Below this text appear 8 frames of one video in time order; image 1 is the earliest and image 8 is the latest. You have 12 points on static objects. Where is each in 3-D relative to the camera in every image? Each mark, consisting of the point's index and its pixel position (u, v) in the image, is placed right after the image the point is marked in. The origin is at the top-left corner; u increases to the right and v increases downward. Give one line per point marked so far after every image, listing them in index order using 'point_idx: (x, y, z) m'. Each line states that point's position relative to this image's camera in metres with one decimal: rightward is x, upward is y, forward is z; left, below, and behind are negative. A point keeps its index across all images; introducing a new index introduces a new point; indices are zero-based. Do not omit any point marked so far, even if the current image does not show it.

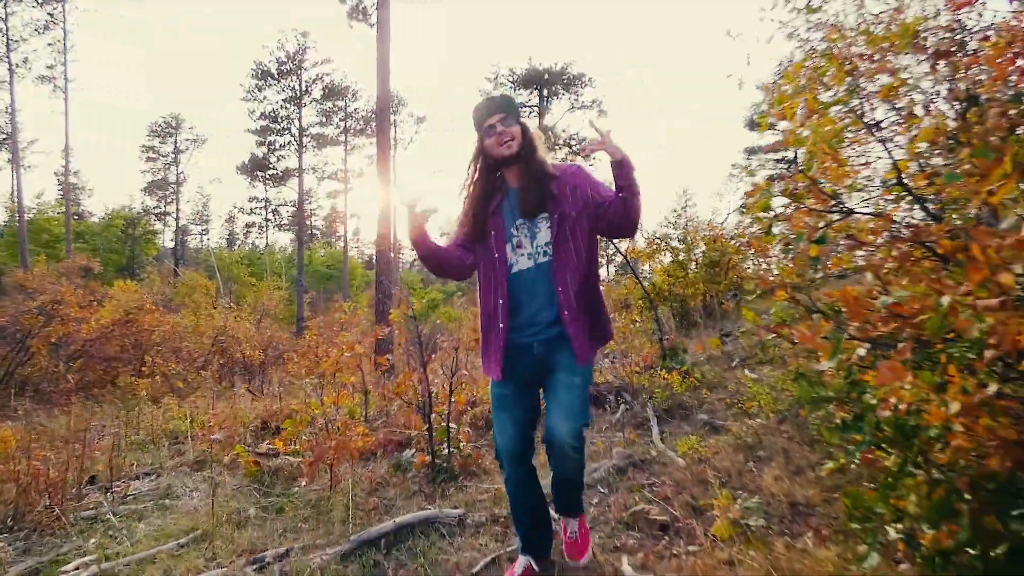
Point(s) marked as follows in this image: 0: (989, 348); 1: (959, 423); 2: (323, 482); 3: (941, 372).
0: (+1.2, -0.2, +1.6) m
1: (+1.2, -0.3, +1.6) m
2: (-1.2, -1.2, +3.9) m
3: (+1.2, -0.2, +1.7) m
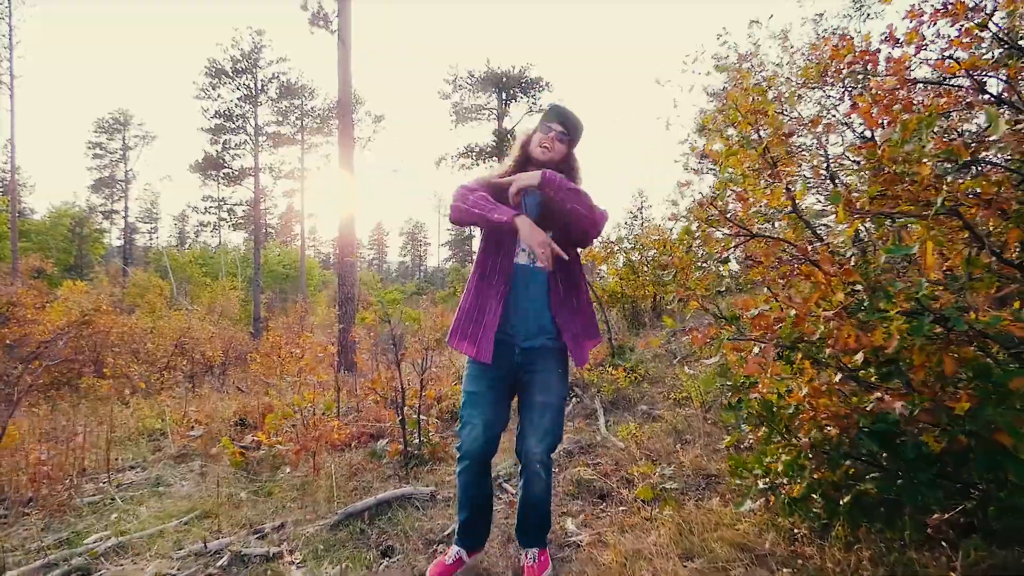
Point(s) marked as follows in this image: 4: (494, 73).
0: (+1.1, -0.2, +2.2) m
1: (+1.0, -0.4, +2.2) m
2: (-1.4, -1.2, +4.3) m
3: (+1.1, -0.3, +2.3) m
4: (-0.5, +6.1, +17.5) m
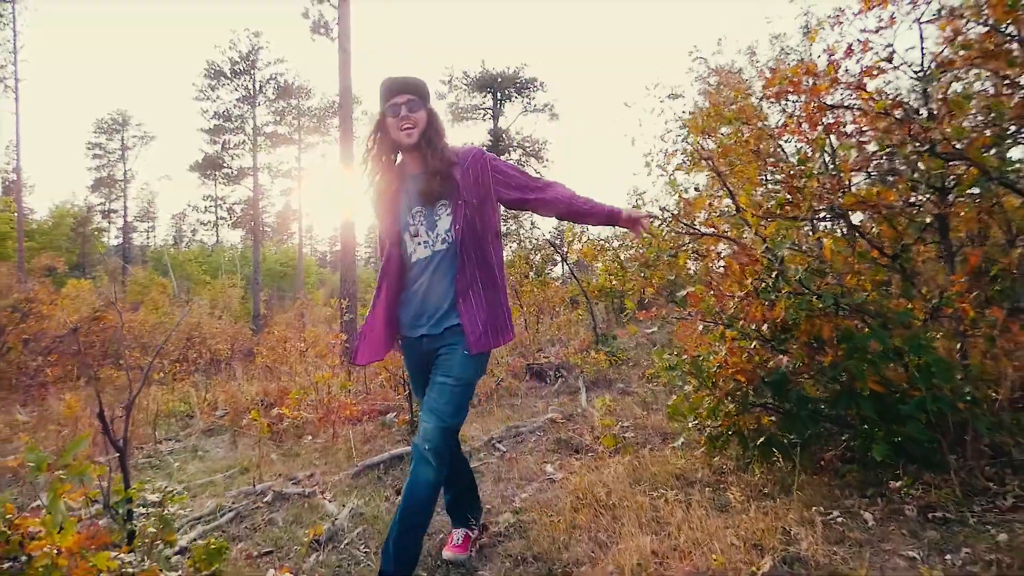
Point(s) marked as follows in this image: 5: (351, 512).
0: (+1.0, -0.1, +2.9) m
1: (+1.0, -0.3, +2.9) m
2: (-1.5, -1.2, +5.0) m
3: (+1.0, -0.2, +3.0) m
4: (-0.7, +6.2, +18.2) m
5: (-0.8, -1.1, +3.1) m
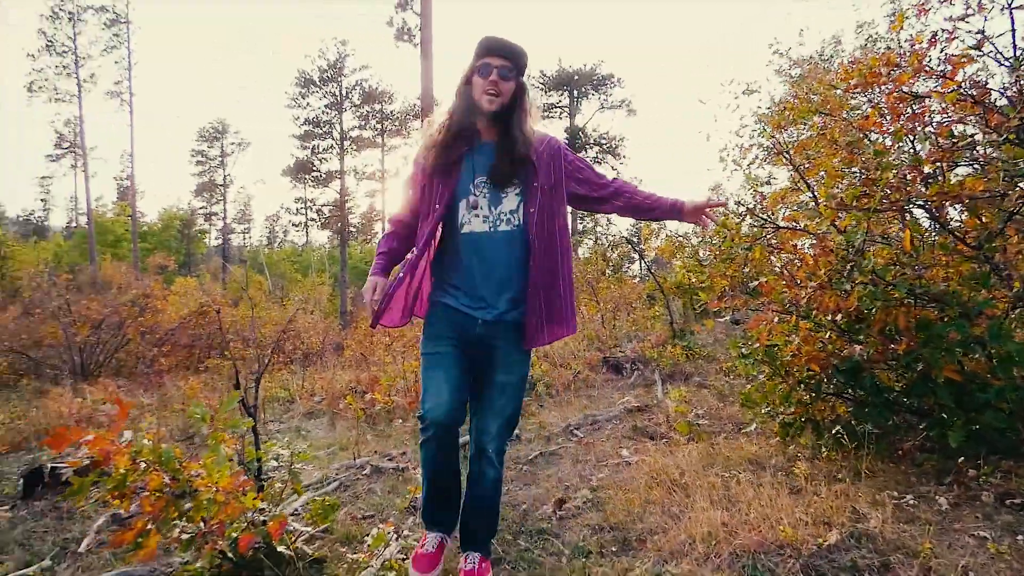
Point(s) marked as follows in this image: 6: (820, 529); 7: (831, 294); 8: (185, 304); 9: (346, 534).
0: (+1.4, -0.1, +3.0) m
1: (+1.4, -0.3, +3.0) m
2: (-0.8, -1.1, +5.3) m
3: (+1.4, -0.2, +3.1) m
4: (+1.6, +6.3, +18.3) m
5: (-0.4, -1.1, +3.4) m
6: (+1.1, -0.8, +2.2) m
7: (+1.4, 0.0, +2.8) m
8: (-5.8, -0.2, +11.1) m
9: (-0.7, -1.0, +2.6) m
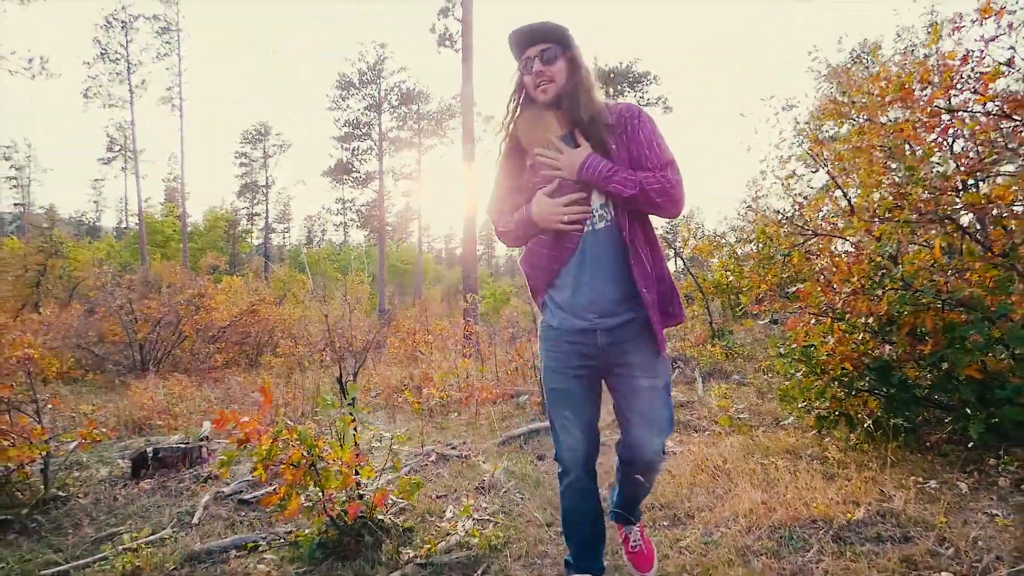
0: (+1.7, -0.1, +3.2) m
1: (+1.7, -0.3, +3.3) m
2: (-0.4, -1.1, +5.7) m
3: (+1.7, -0.2, +3.4) m
4: (+2.7, +6.4, +18.6) m
5: (0.0, -1.1, +3.8) m
6: (+1.3, -0.9, +2.5) m
7: (+1.7, -0.1, +3.1) m
8: (-5.1, -0.2, +11.8) m
9: (-0.4, -1.1, +3.0) m
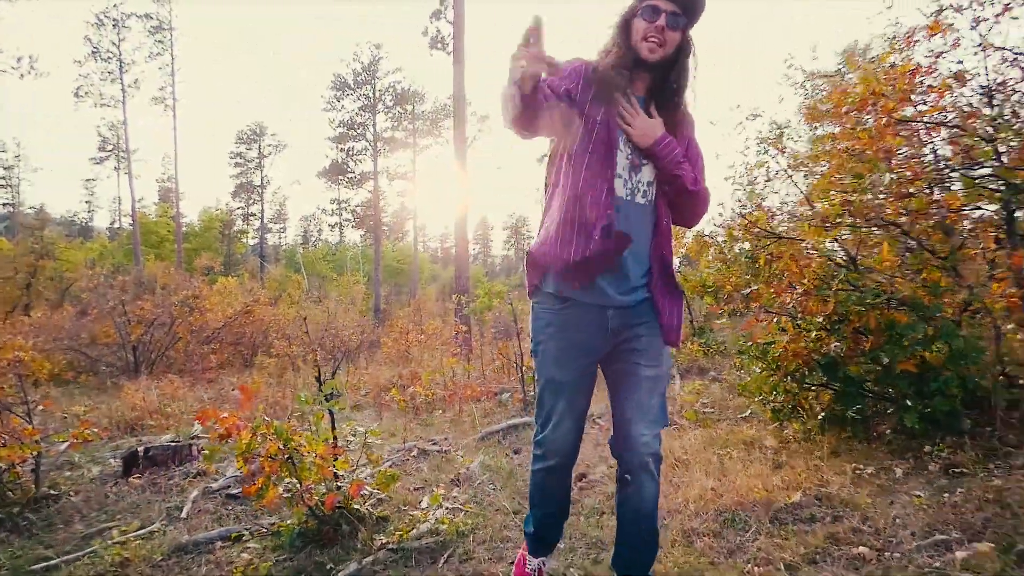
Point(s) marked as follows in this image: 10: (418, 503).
0: (+1.6, -0.1, +3.4) m
1: (+1.5, -0.3, +3.5) m
2: (-0.6, -1.2, +5.9) m
3: (+1.5, -0.2, +3.6) m
4: (+2.4, +6.4, +18.7) m
5: (-0.2, -1.1, +4.0) m
6: (+1.2, -0.9, +2.6) m
7: (+1.6, -0.1, +3.3) m
8: (-5.3, -0.3, +11.9) m
9: (-0.6, -1.1, +3.2) m
10: (-0.5, -1.1, +3.2) m
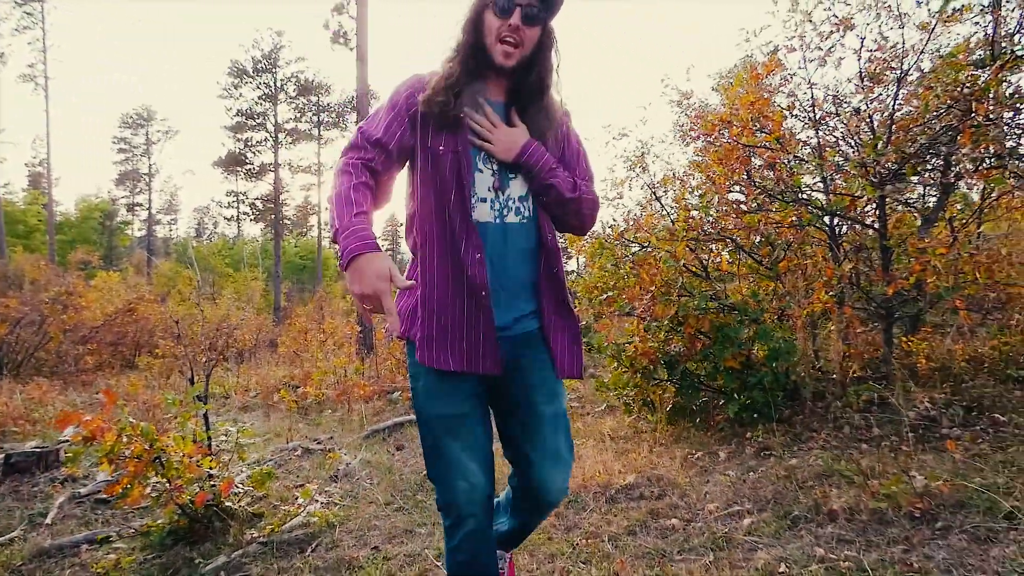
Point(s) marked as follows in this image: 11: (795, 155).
0: (+0.8, -0.2, +3.8) m
1: (+0.8, -0.4, +3.9) m
2: (-1.6, -1.2, +6.0) m
3: (+0.8, -0.2, +4.0) m
4: (-0.4, +6.4, +19.1) m
5: (-1.0, -1.1, +4.1) m
6: (+0.6, -0.9, +3.0) m
7: (+0.9, -0.1, +3.7) m
8: (-7.2, -0.2, +11.3) m
9: (-1.2, -1.1, +3.3) m
10: (-1.2, -1.1, +3.3) m
11: (+1.6, +0.8, +3.7) m
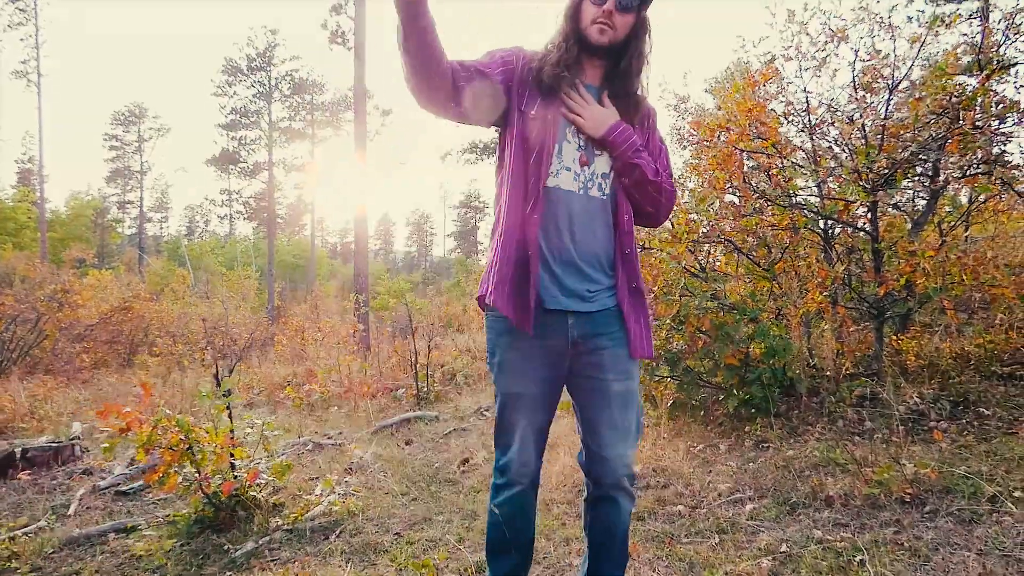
0: (+0.9, -0.2, +4.0) m
1: (+0.8, -0.4, +4.0) m
2: (-1.6, -1.2, +6.1) m
3: (+0.9, -0.2, +4.1) m
4: (-0.6, +6.4, +19.2) m
5: (-0.9, -1.1, +4.3) m
6: (+0.6, -0.9, +3.2) m
7: (+0.9, -0.1, +3.9) m
8: (-7.2, -0.2, +11.3) m
9: (-1.2, -1.1, +3.5) m
10: (-1.1, -1.1, +3.5) m
11: (+1.7, +0.8, +3.8) m
